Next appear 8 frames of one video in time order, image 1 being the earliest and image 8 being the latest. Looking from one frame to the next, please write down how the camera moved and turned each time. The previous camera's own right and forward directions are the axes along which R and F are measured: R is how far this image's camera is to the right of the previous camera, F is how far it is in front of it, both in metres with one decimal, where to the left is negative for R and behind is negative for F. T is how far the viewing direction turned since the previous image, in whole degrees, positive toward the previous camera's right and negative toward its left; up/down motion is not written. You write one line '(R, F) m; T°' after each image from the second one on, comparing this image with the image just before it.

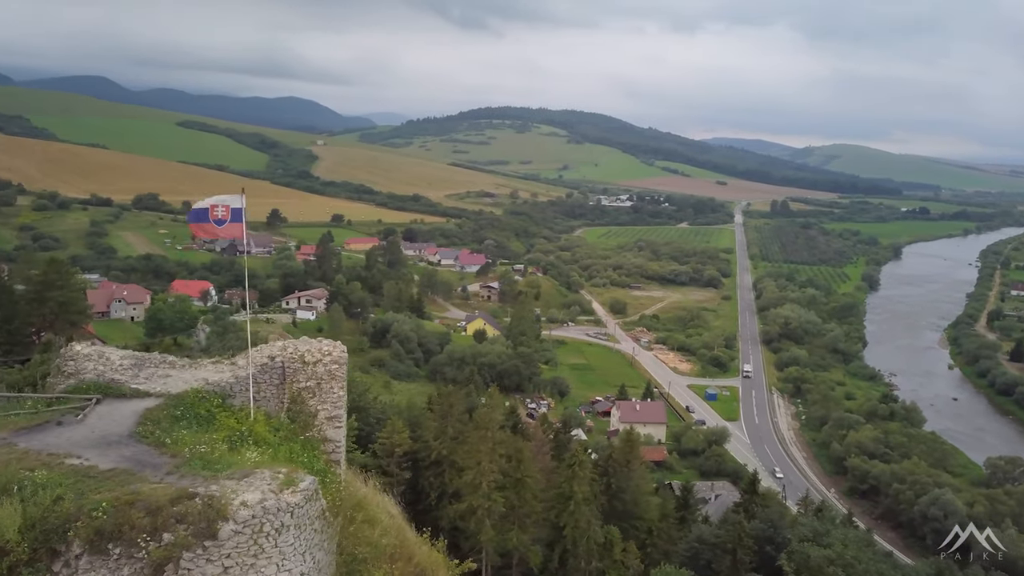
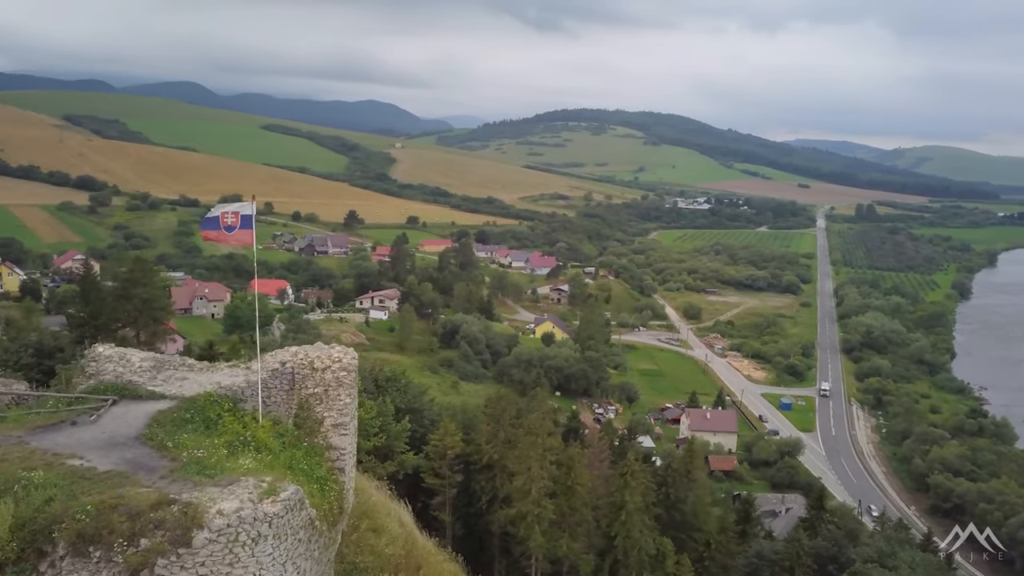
(+0.6, +0.2) m; -5°
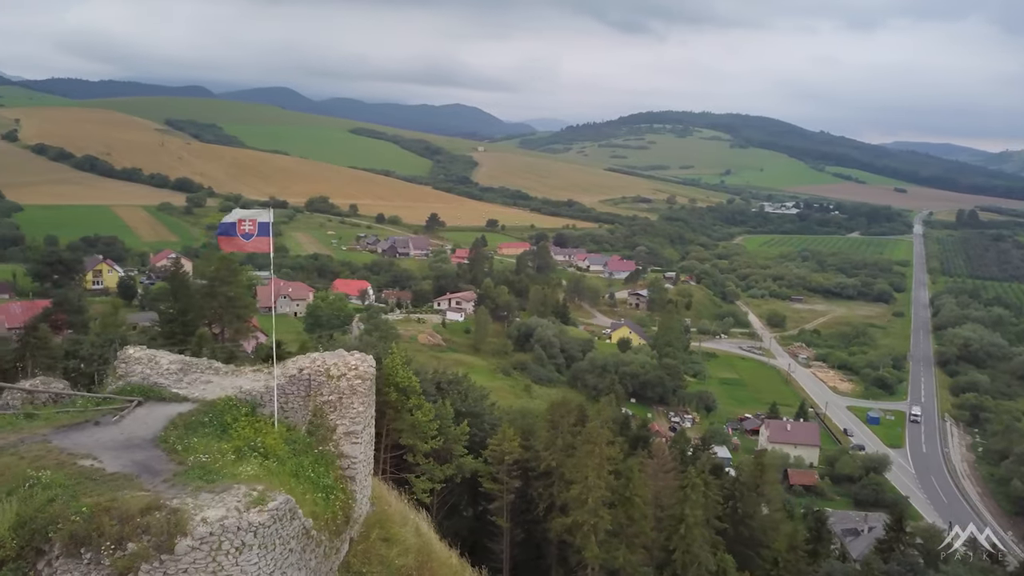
(+0.6, +0.2) m; -6°
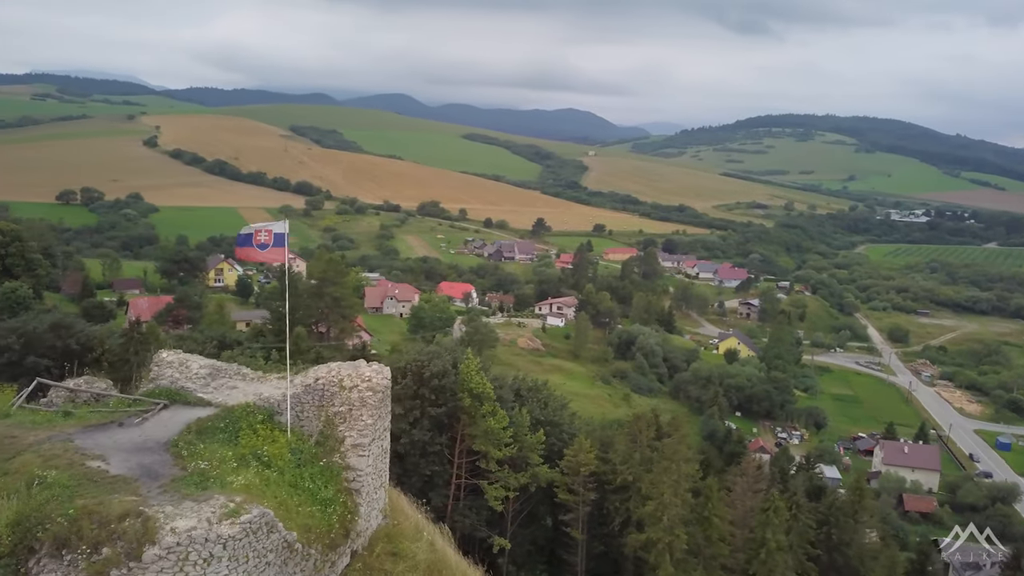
(+0.8, +0.2) m; -8°
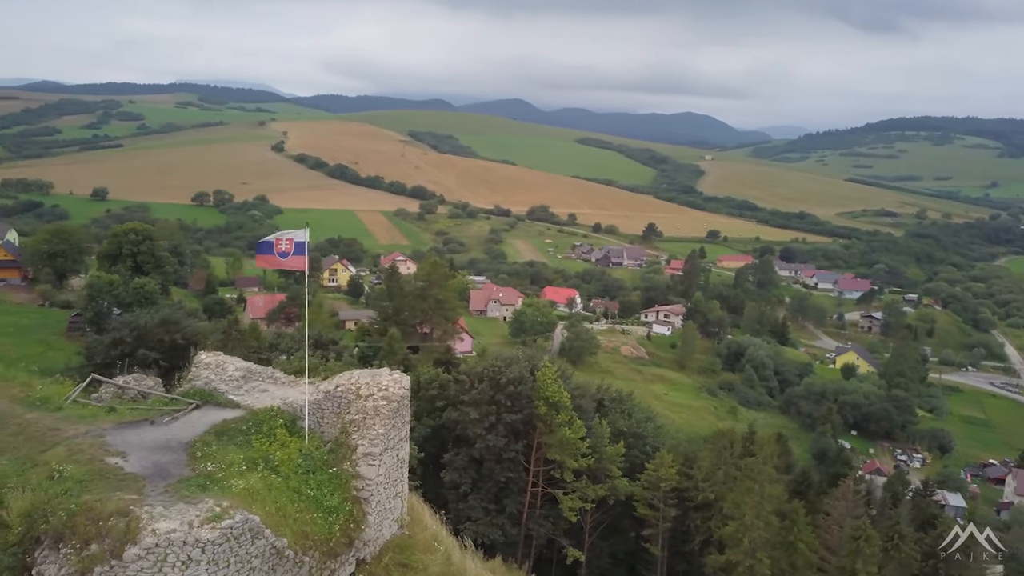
(+0.8, +0.2) m; -8°
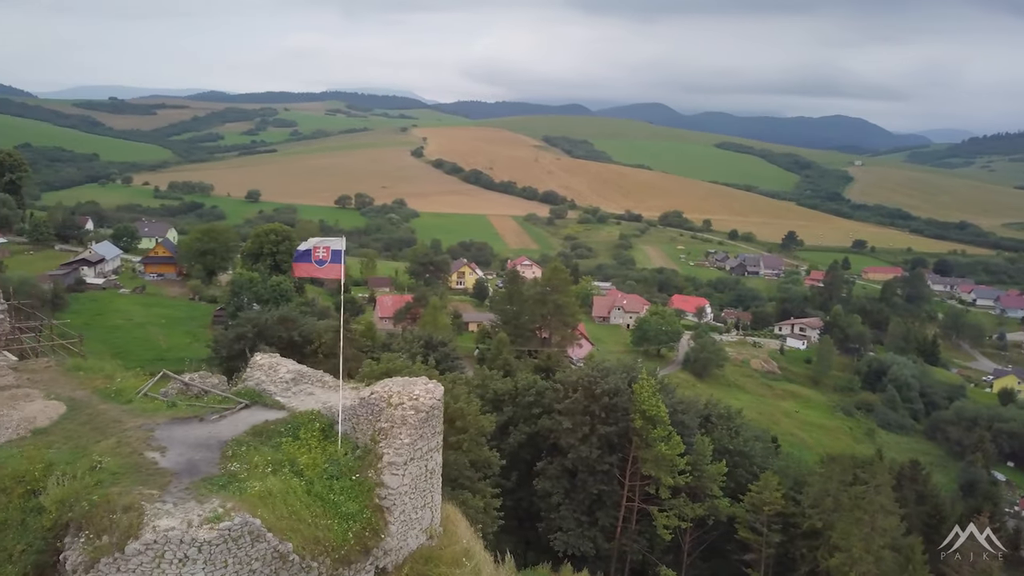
(+0.8, +0.2) m; -10°
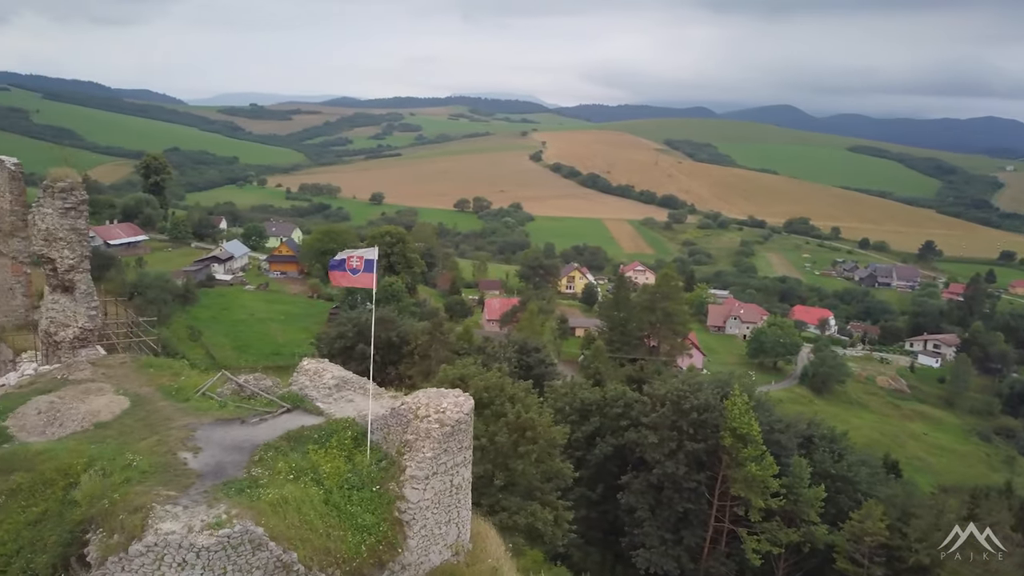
(+0.7, +0.3) m; -8°
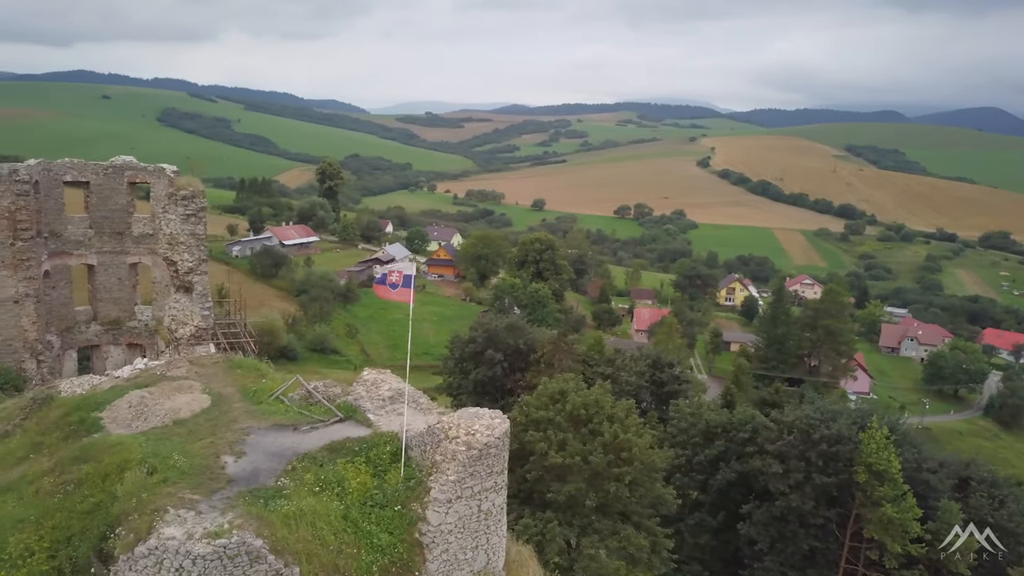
(+1.0, +0.4) m; -12°
